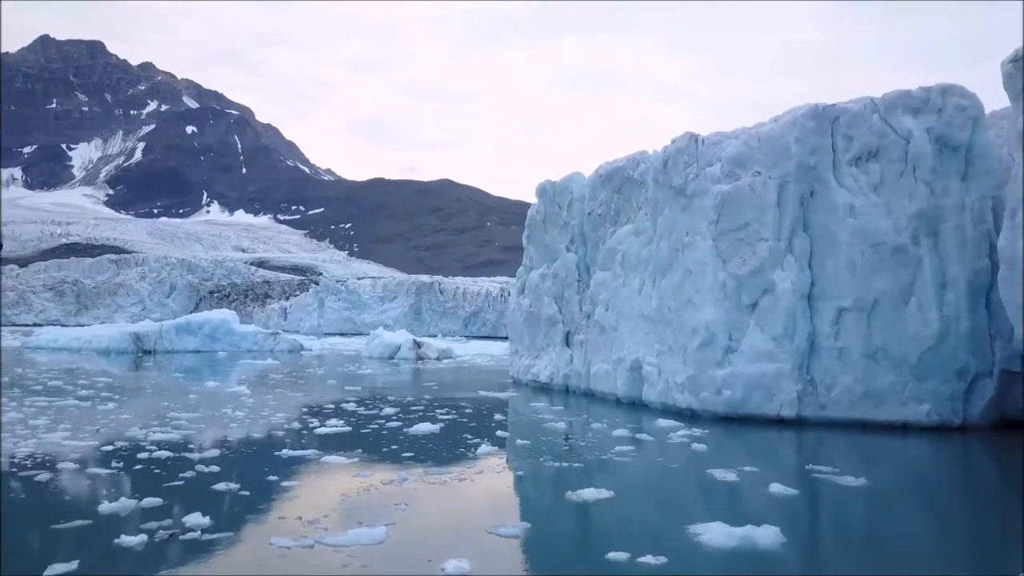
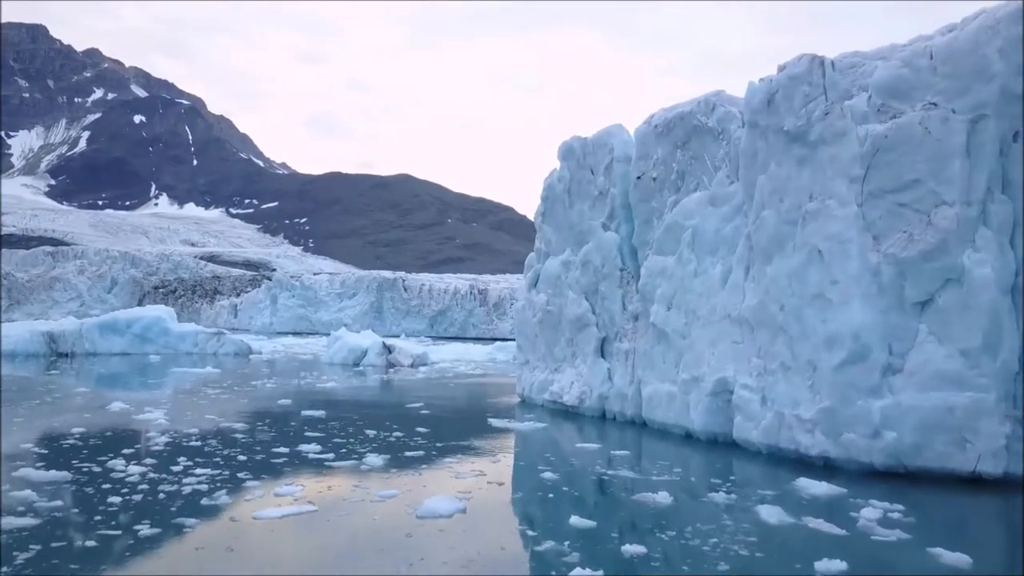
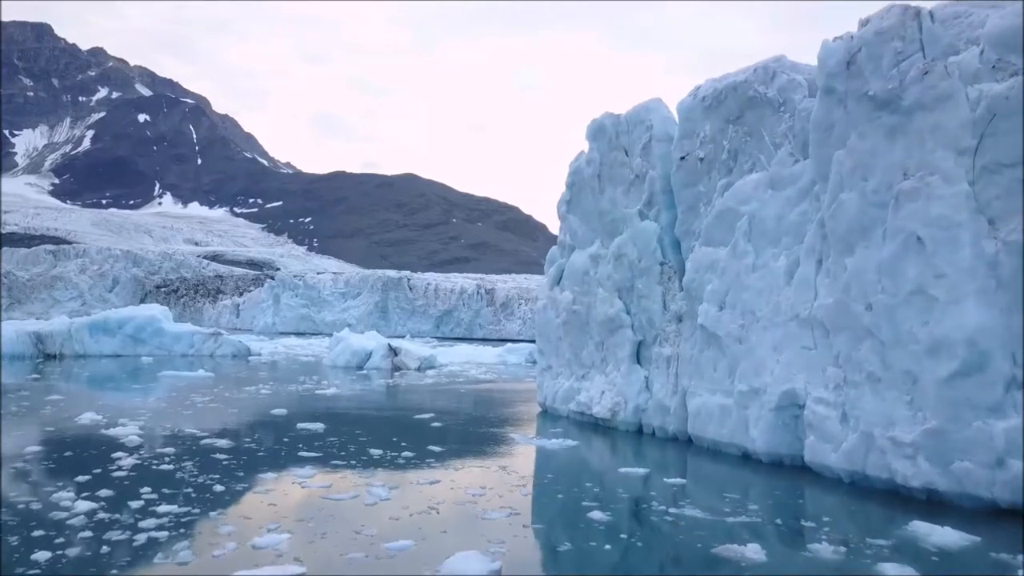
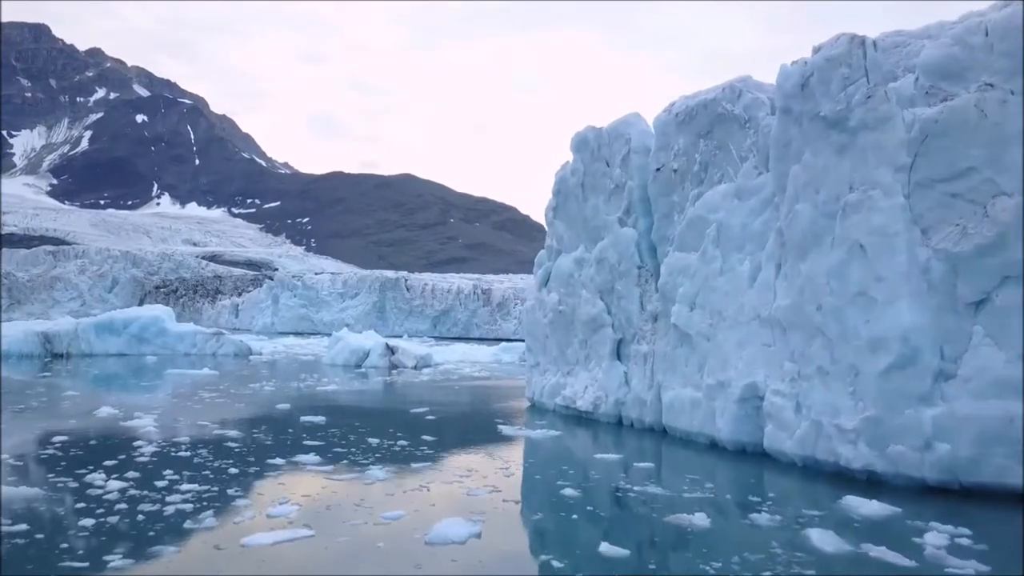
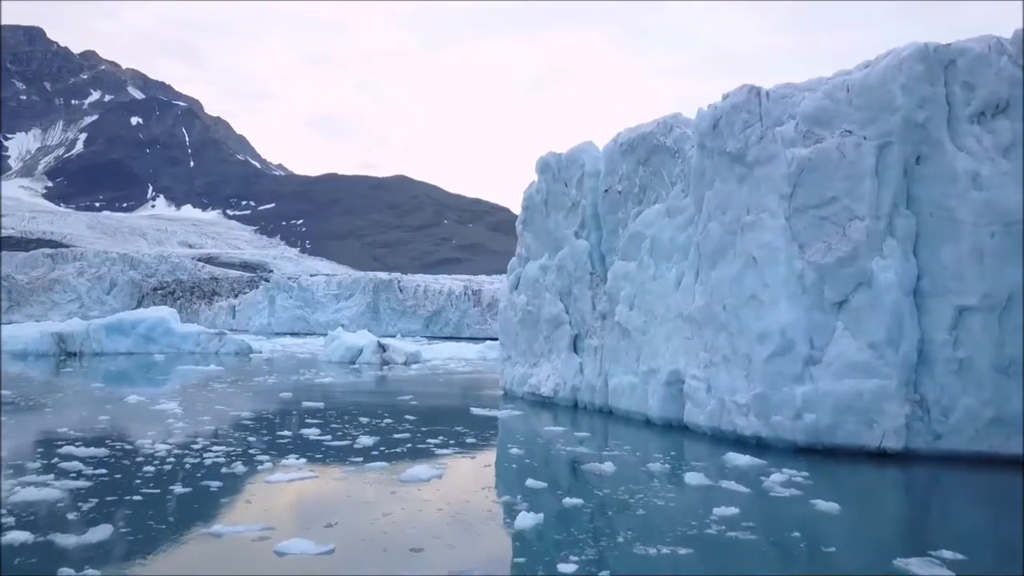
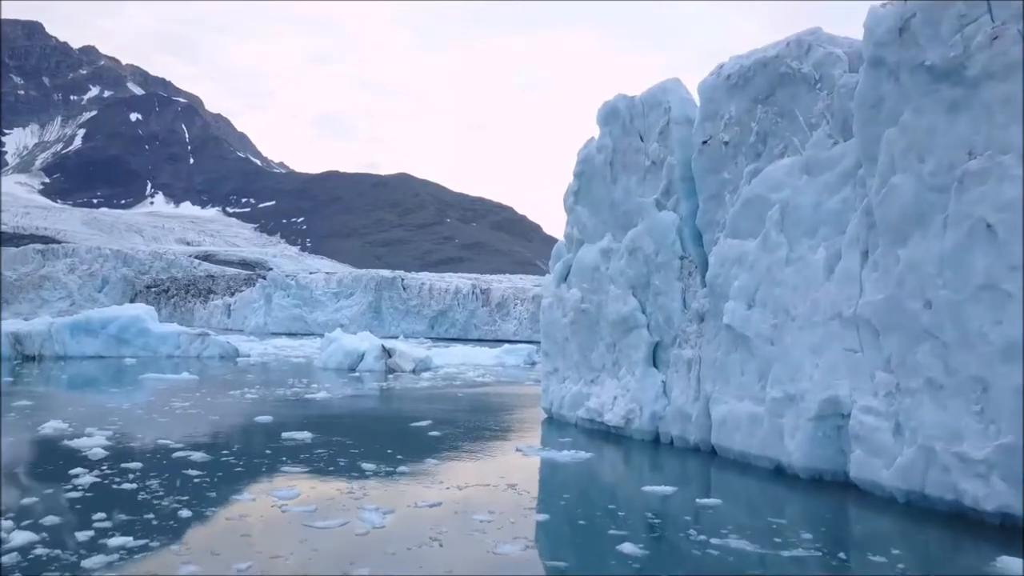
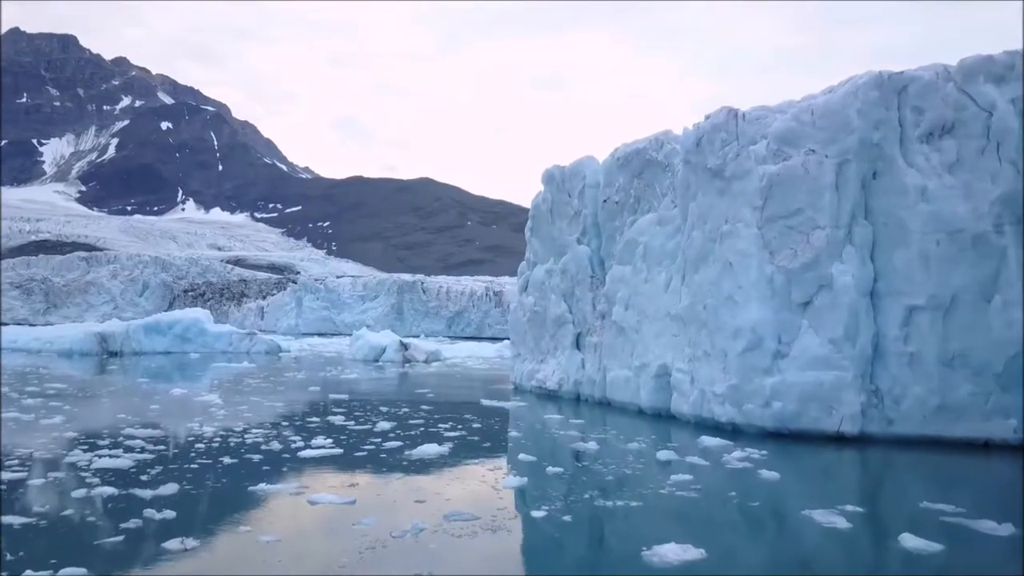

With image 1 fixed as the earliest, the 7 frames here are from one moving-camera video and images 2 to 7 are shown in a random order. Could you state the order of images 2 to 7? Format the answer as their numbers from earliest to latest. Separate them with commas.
7, 5, 2, 4, 3, 6
